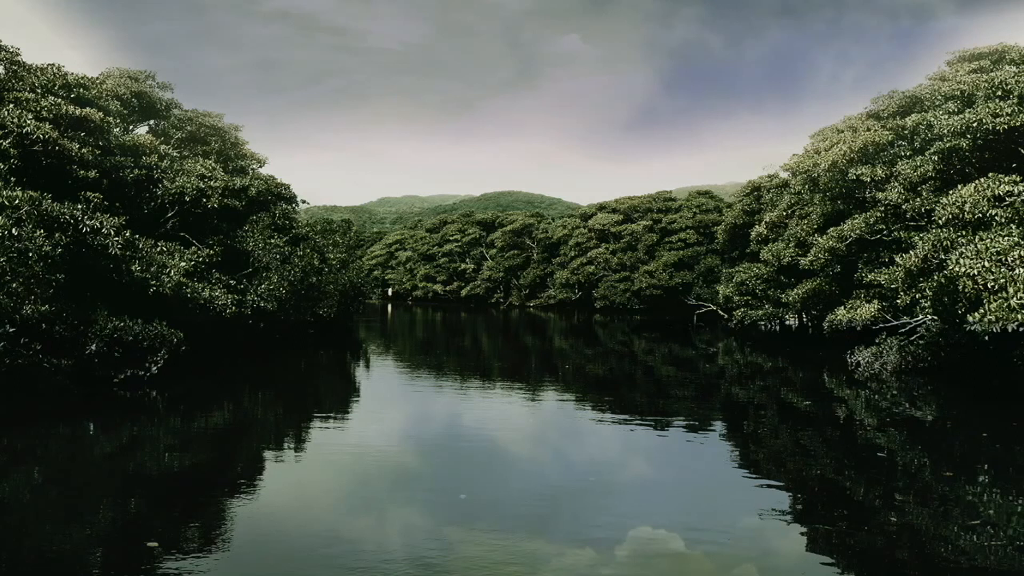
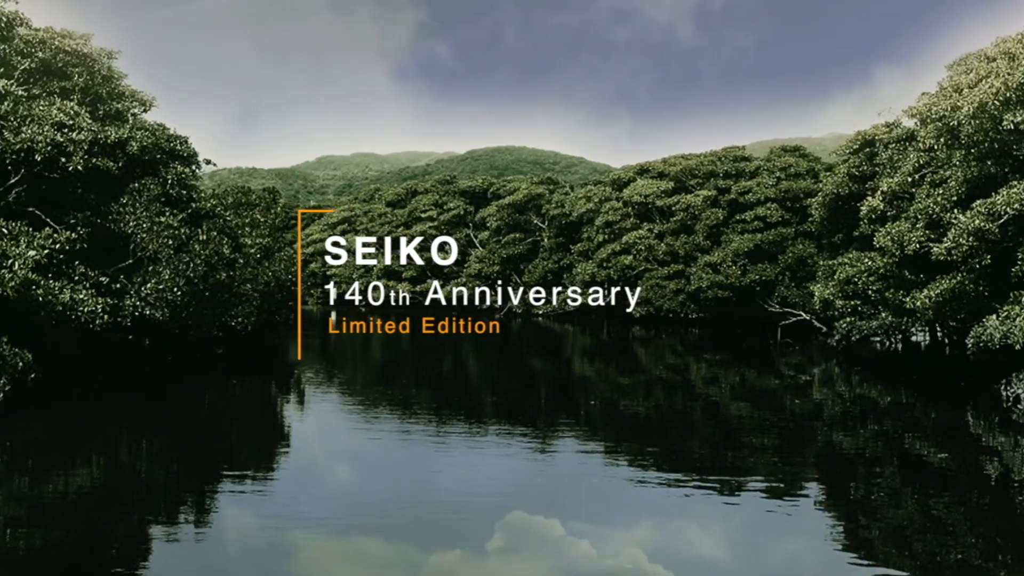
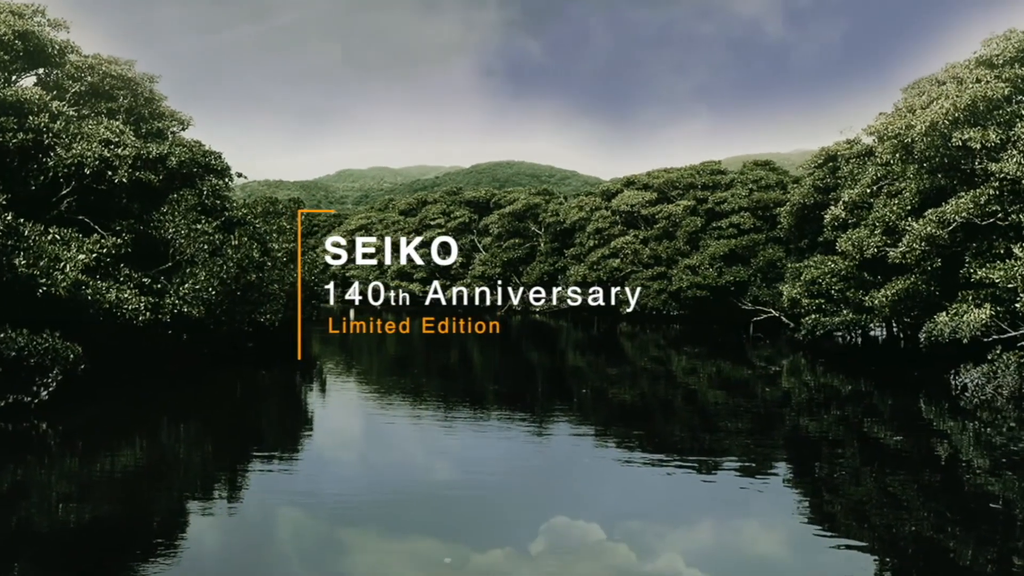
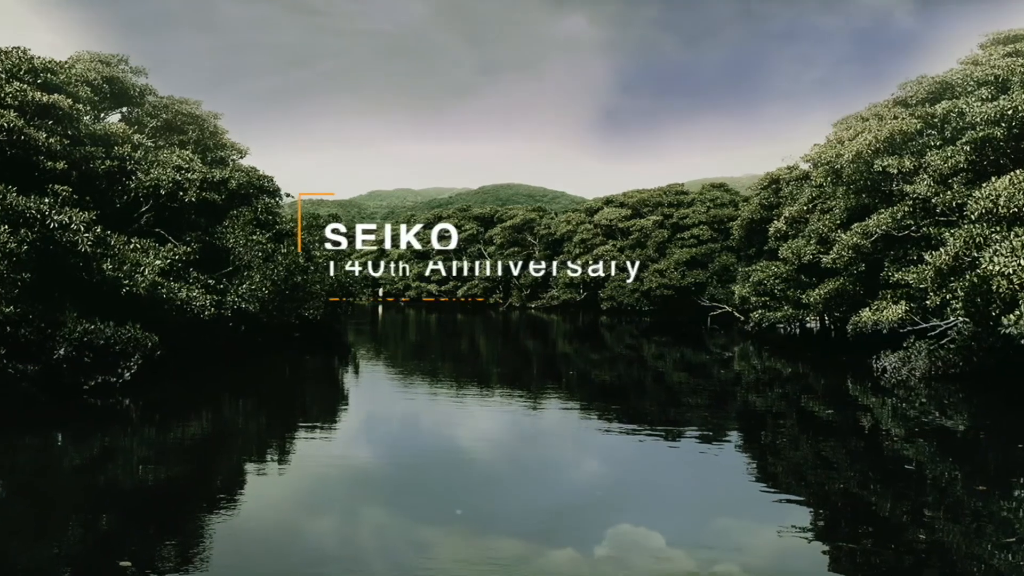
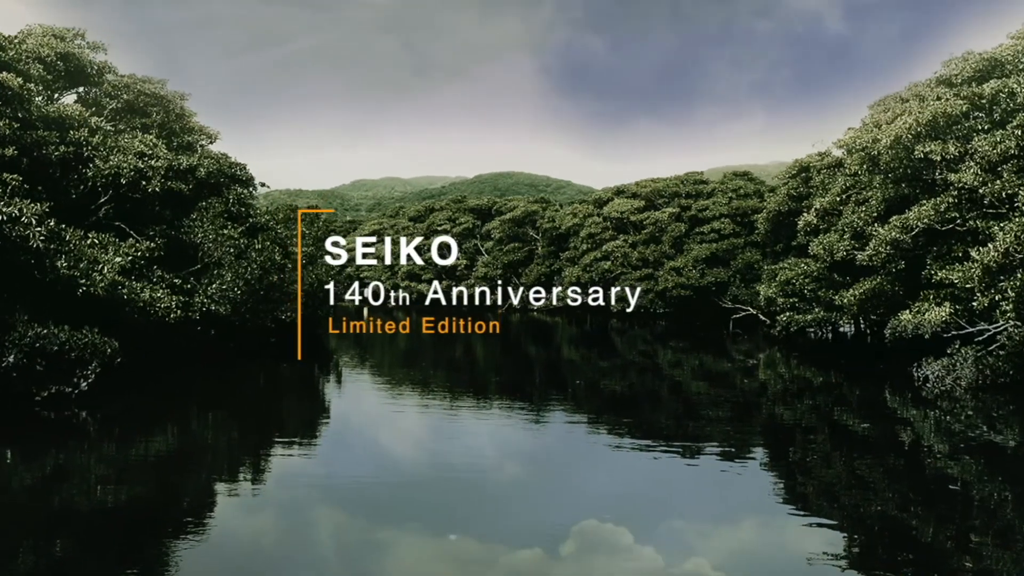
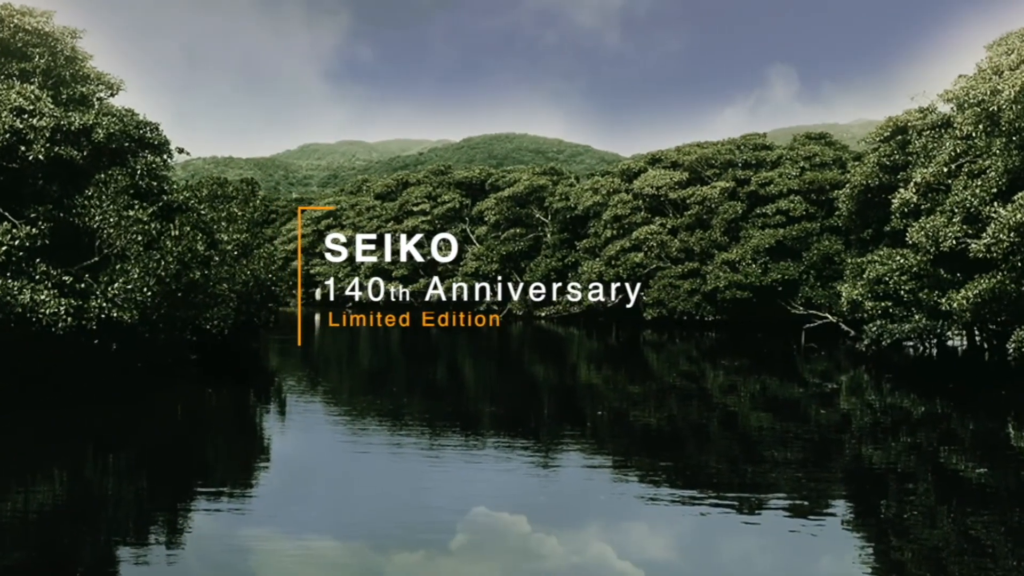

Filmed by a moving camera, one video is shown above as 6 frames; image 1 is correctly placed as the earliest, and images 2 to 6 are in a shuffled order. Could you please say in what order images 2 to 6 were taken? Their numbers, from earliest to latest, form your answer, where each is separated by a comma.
4, 5, 3, 2, 6
